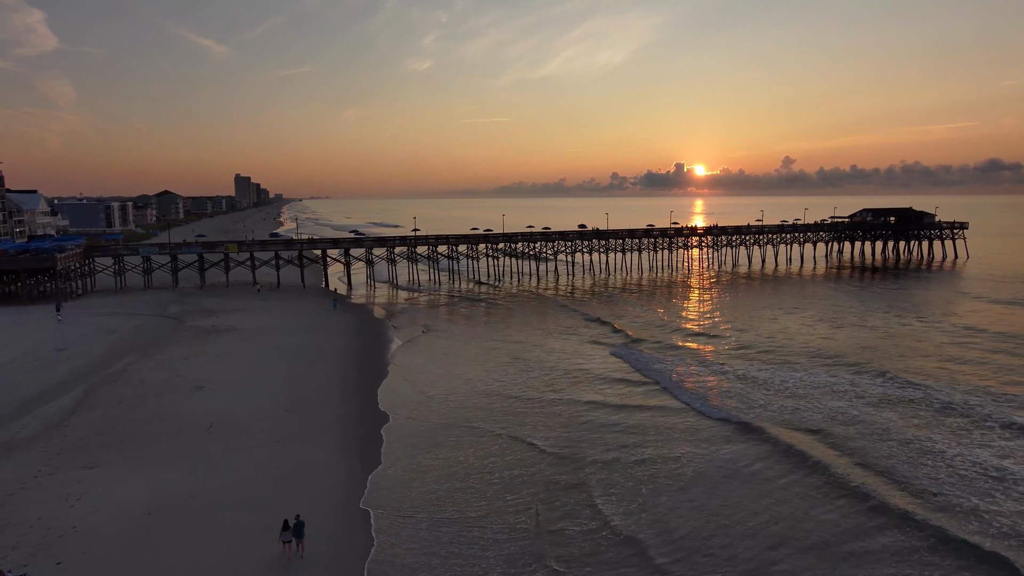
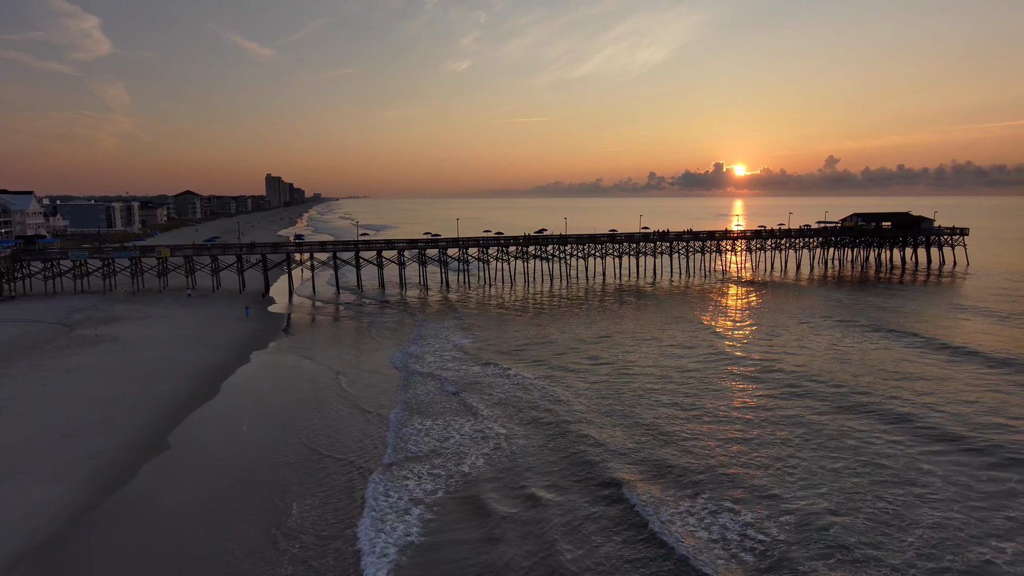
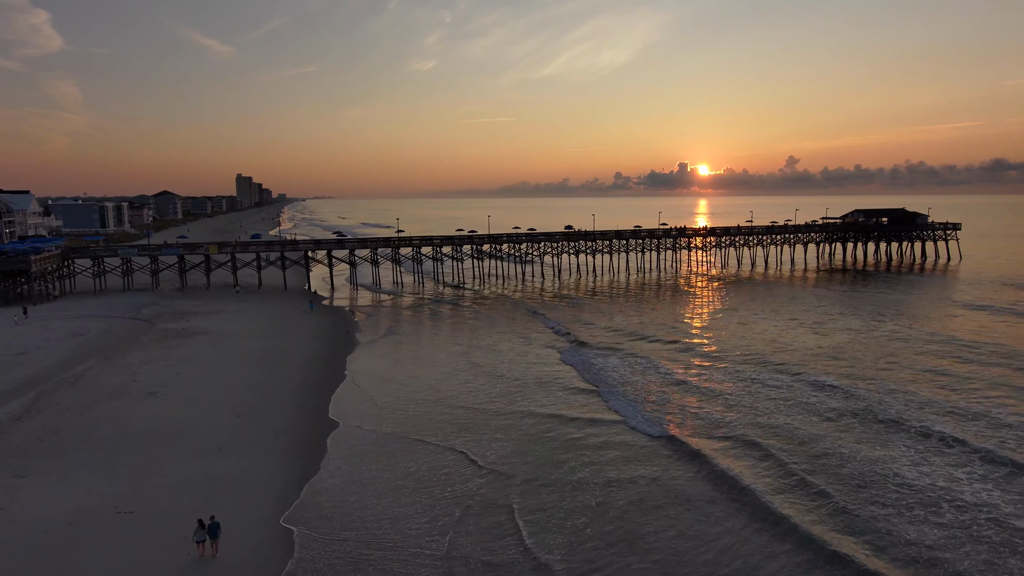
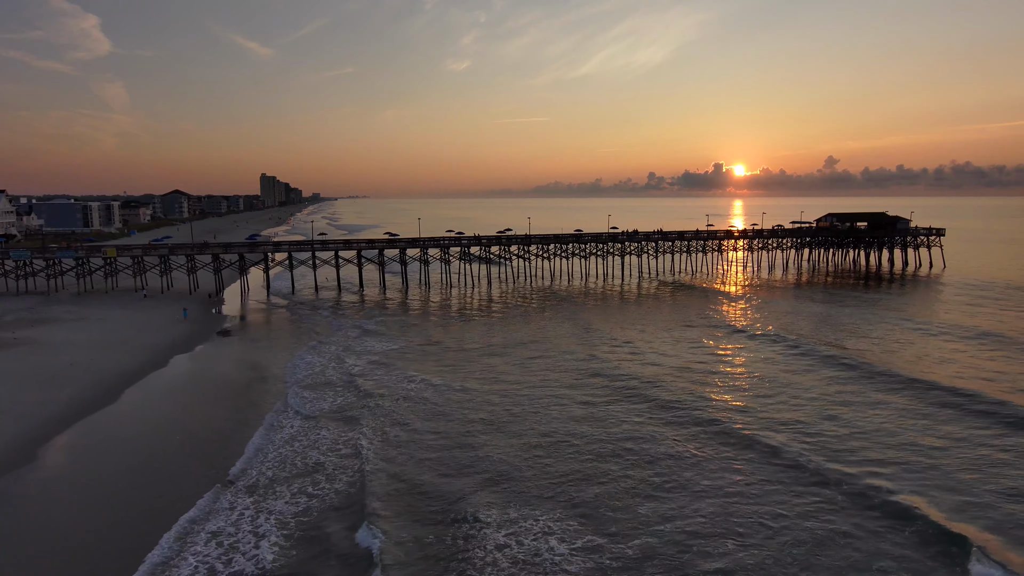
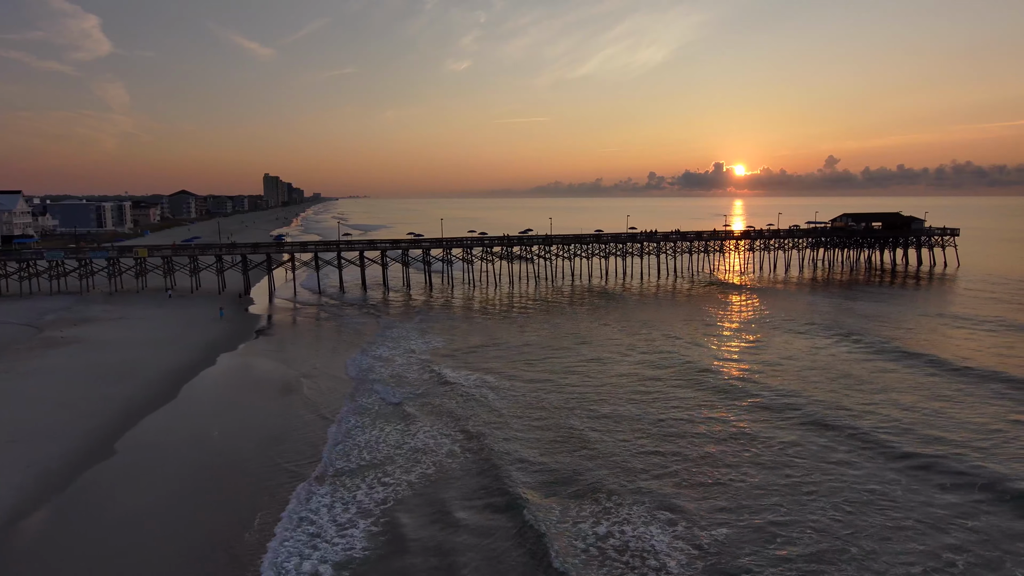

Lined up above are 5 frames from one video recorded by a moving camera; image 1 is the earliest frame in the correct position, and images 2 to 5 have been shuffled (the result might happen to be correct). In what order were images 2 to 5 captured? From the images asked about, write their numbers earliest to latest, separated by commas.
3, 2, 5, 4
